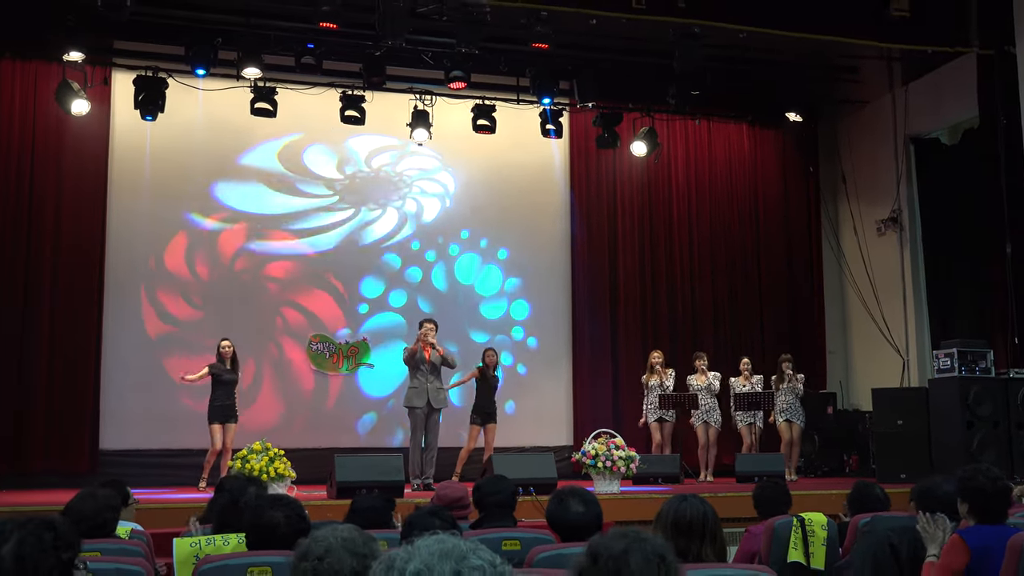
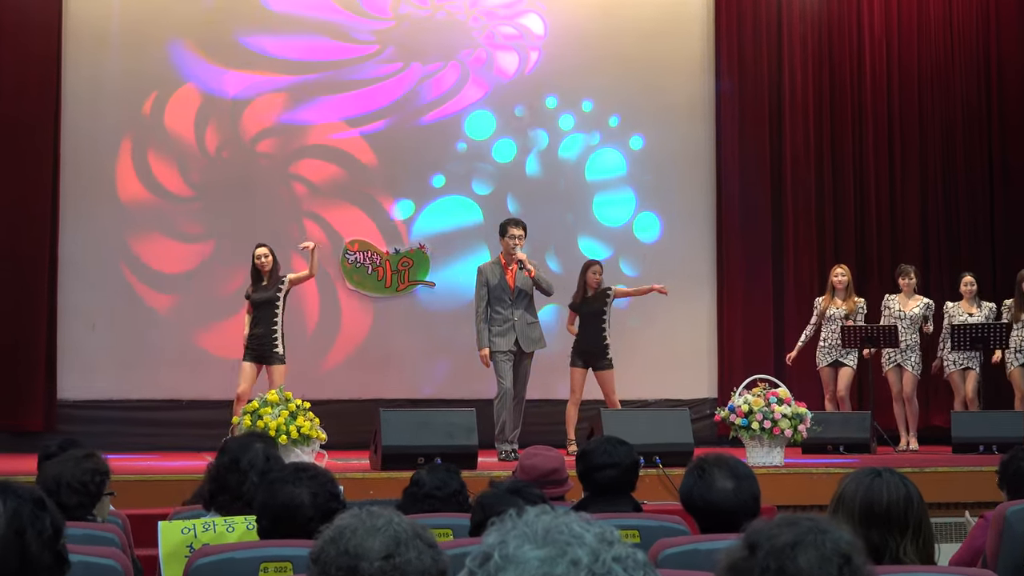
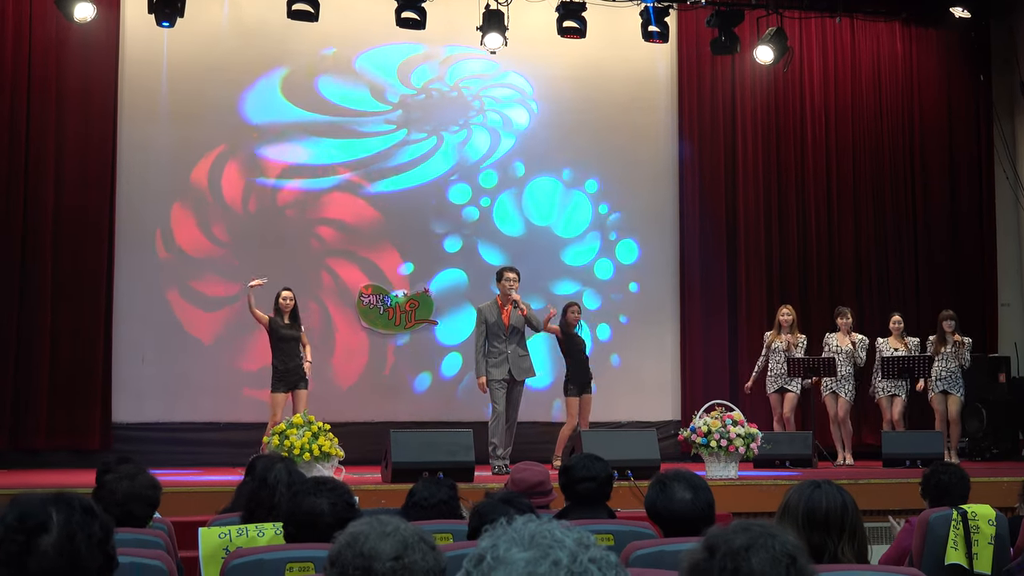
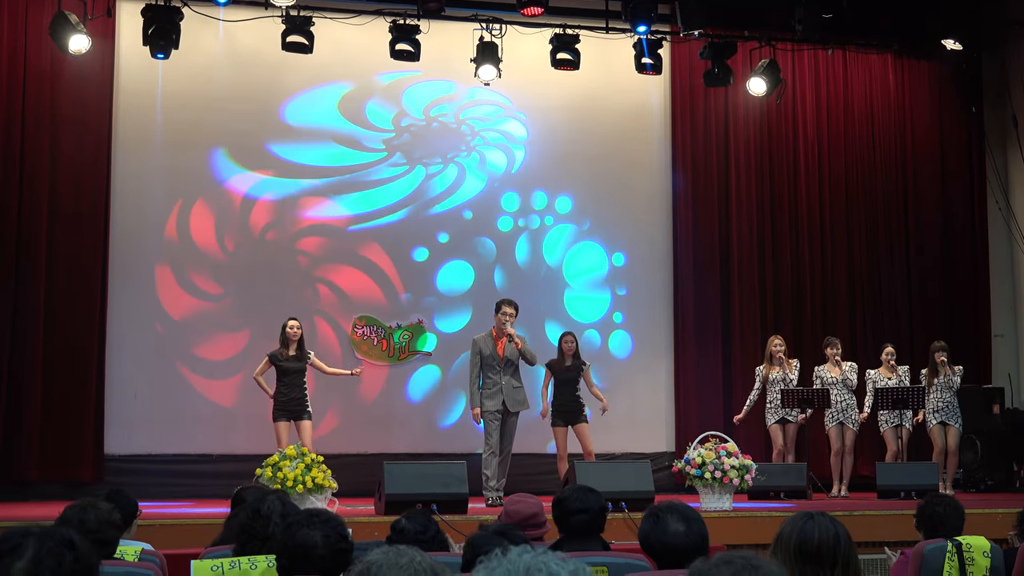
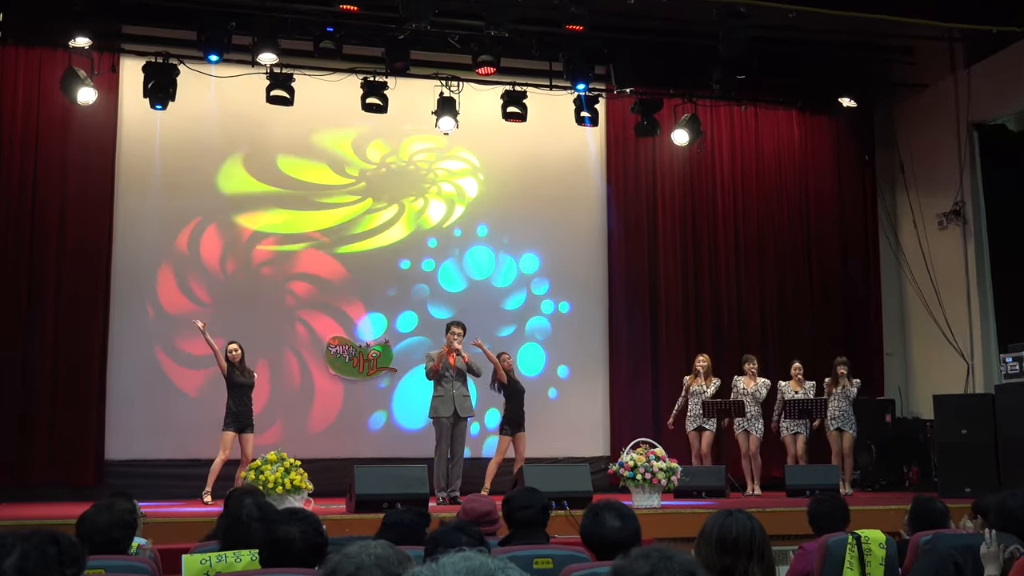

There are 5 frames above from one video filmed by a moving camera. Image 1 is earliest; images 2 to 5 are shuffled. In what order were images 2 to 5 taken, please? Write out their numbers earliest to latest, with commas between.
5, 4, 3, 2
